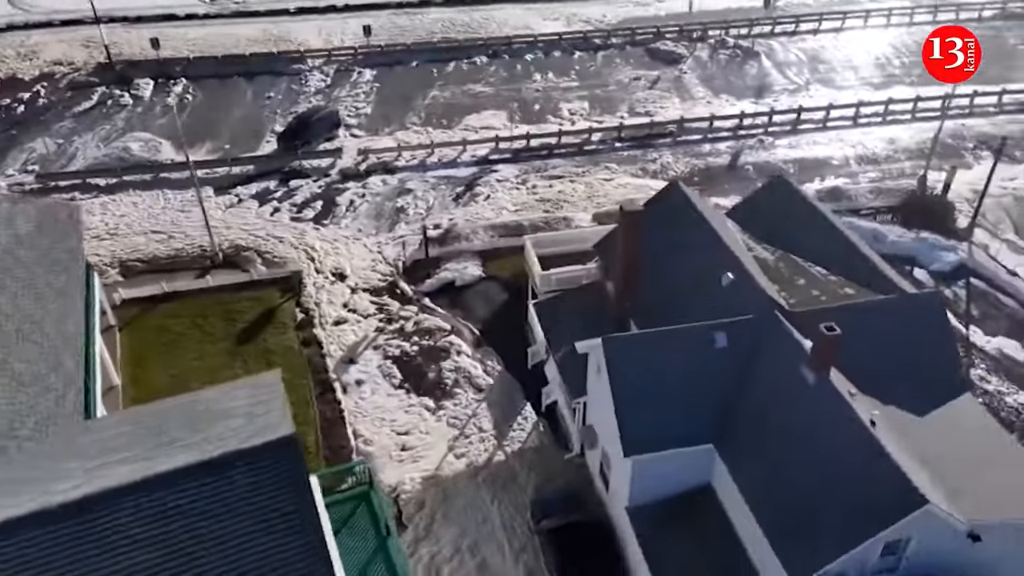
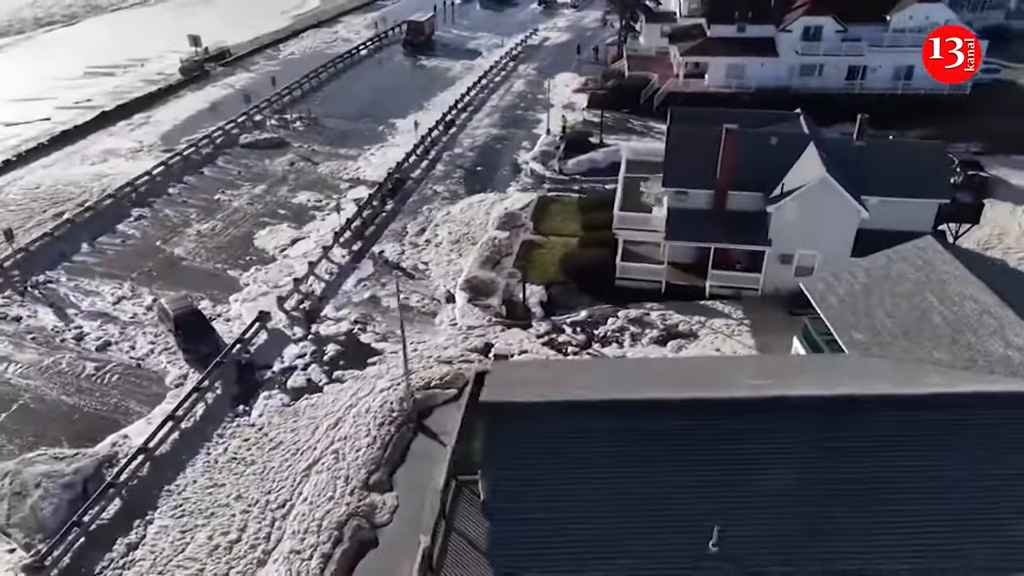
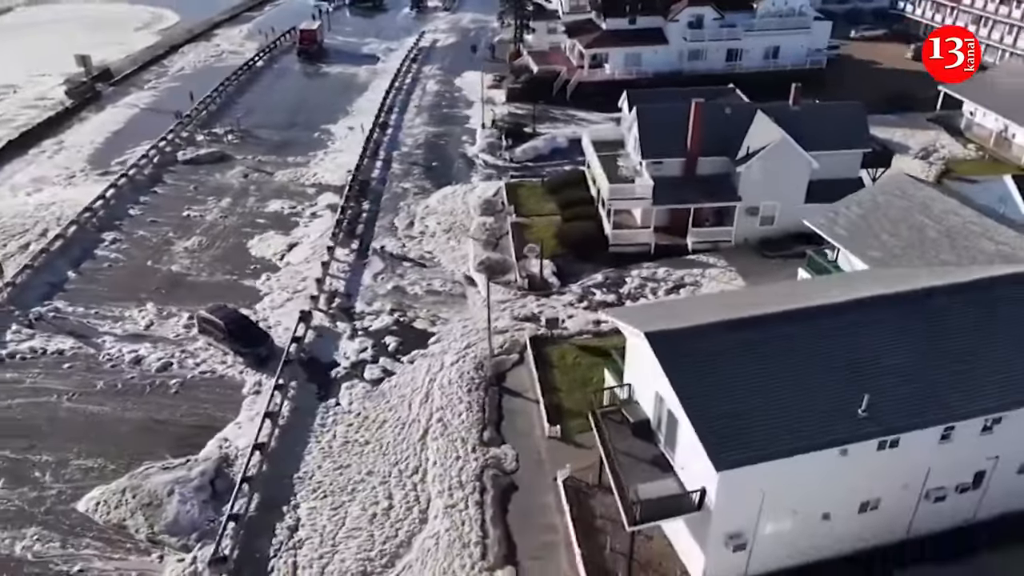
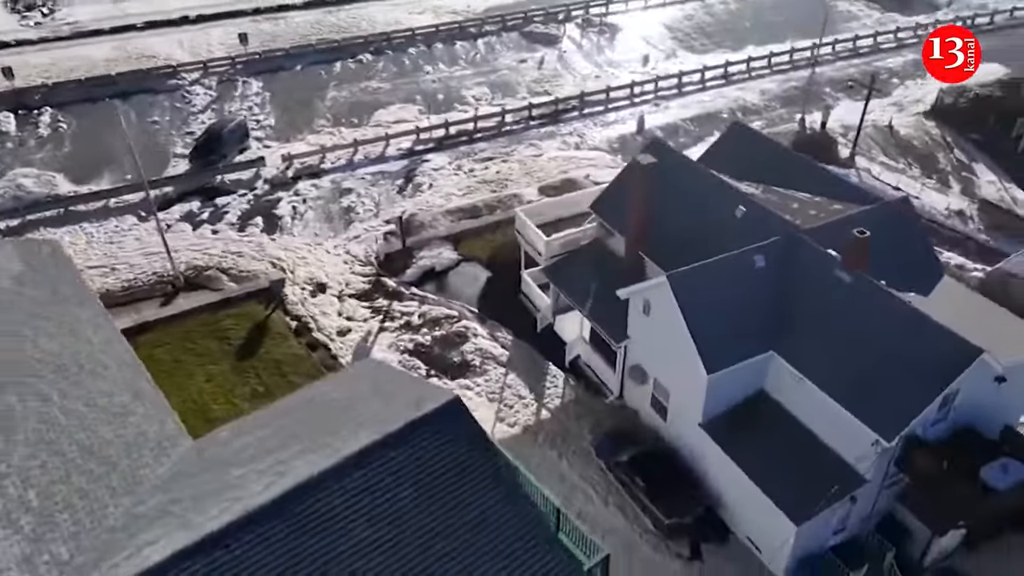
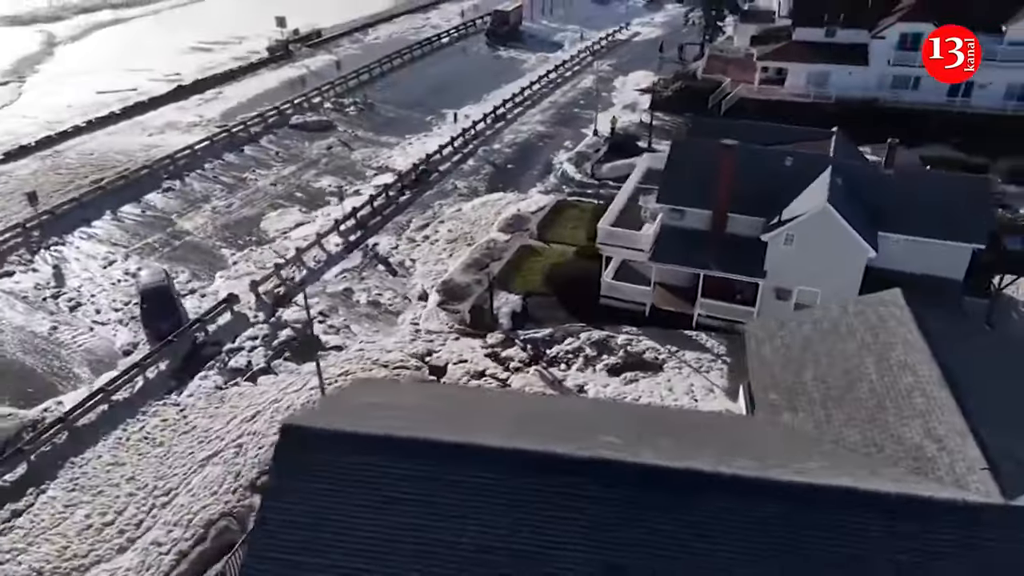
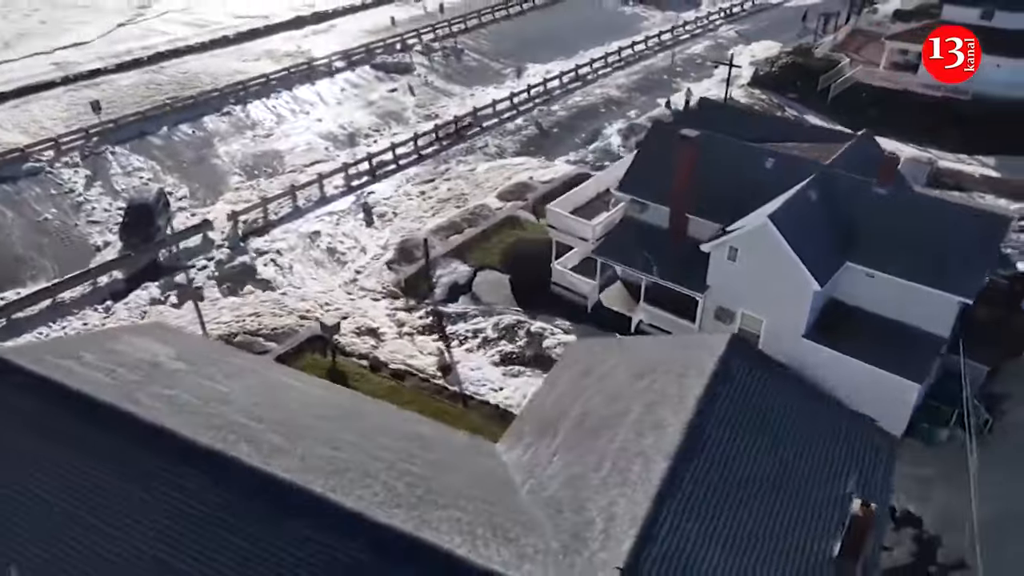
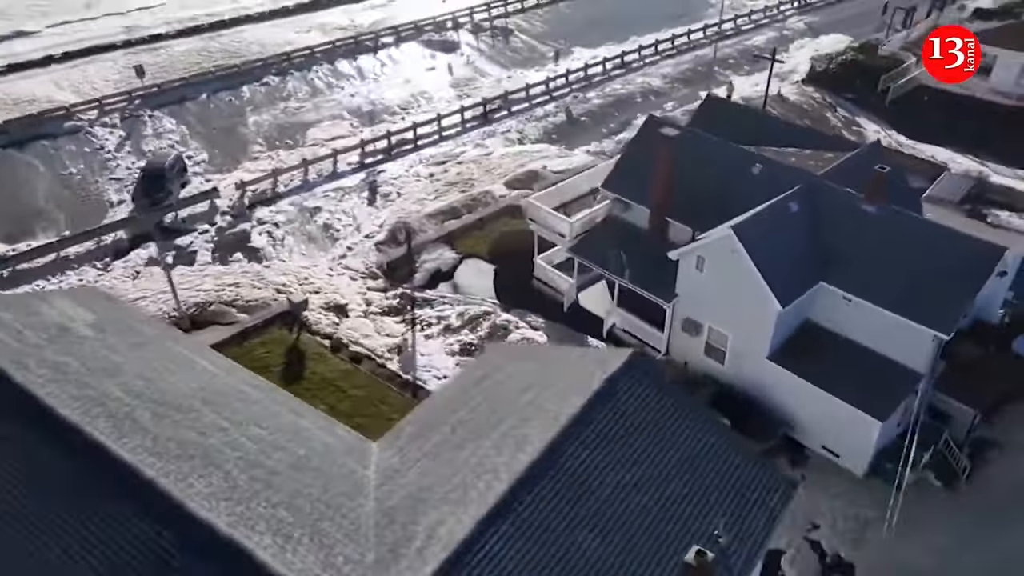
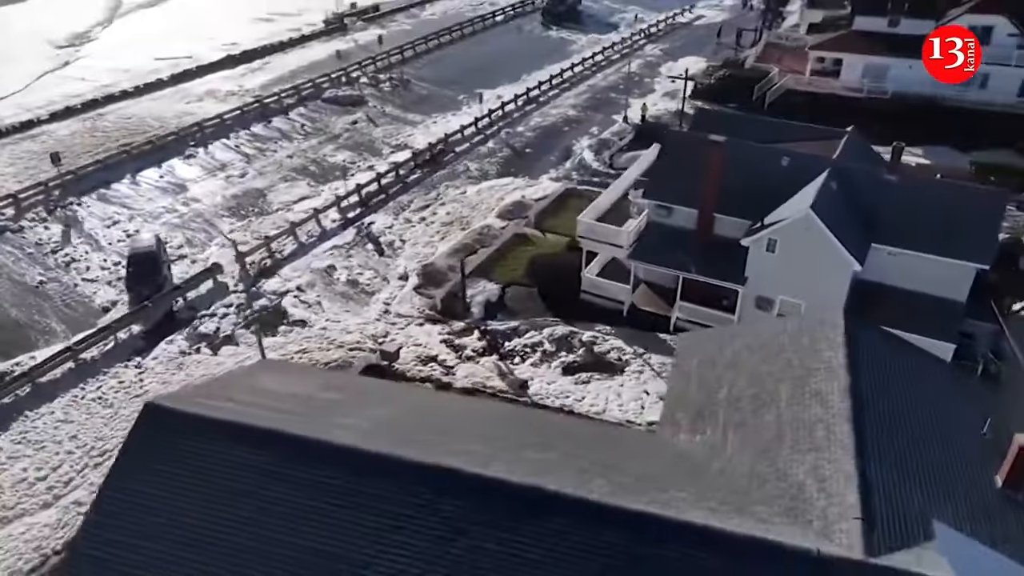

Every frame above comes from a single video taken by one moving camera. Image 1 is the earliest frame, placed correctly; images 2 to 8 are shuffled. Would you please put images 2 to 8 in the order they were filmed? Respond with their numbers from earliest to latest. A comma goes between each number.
4, 7, 6, 8, 5, 2, 3
